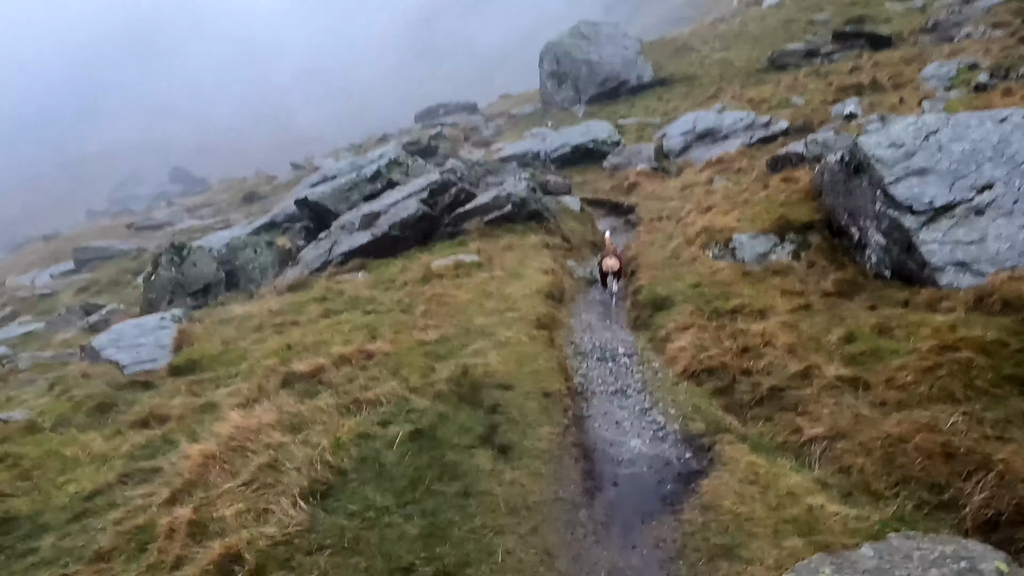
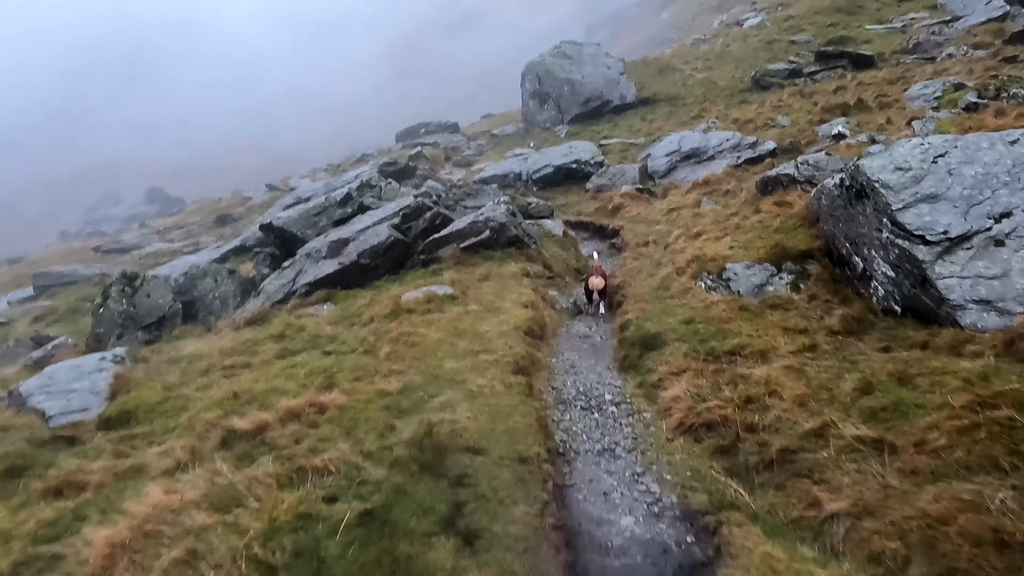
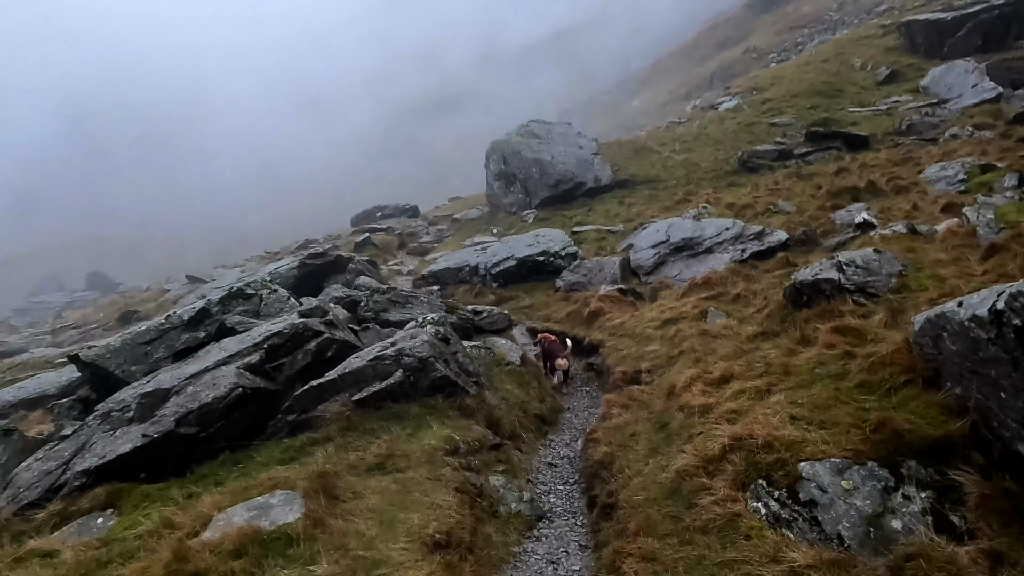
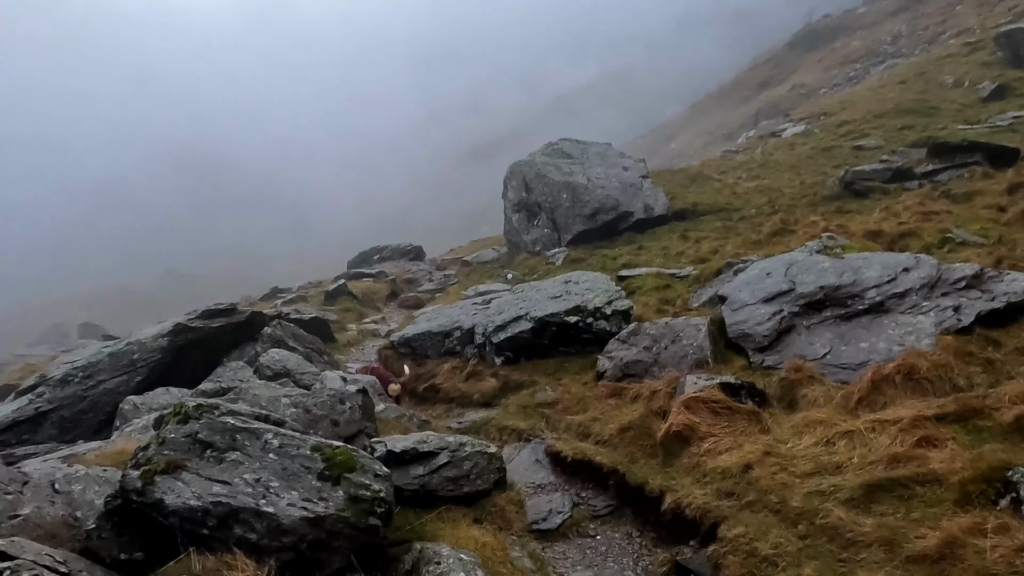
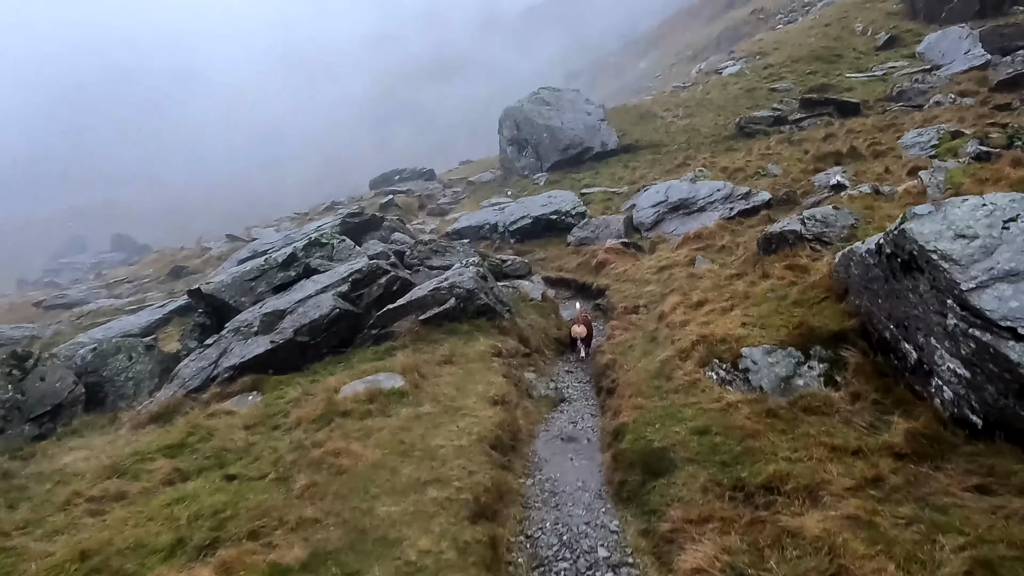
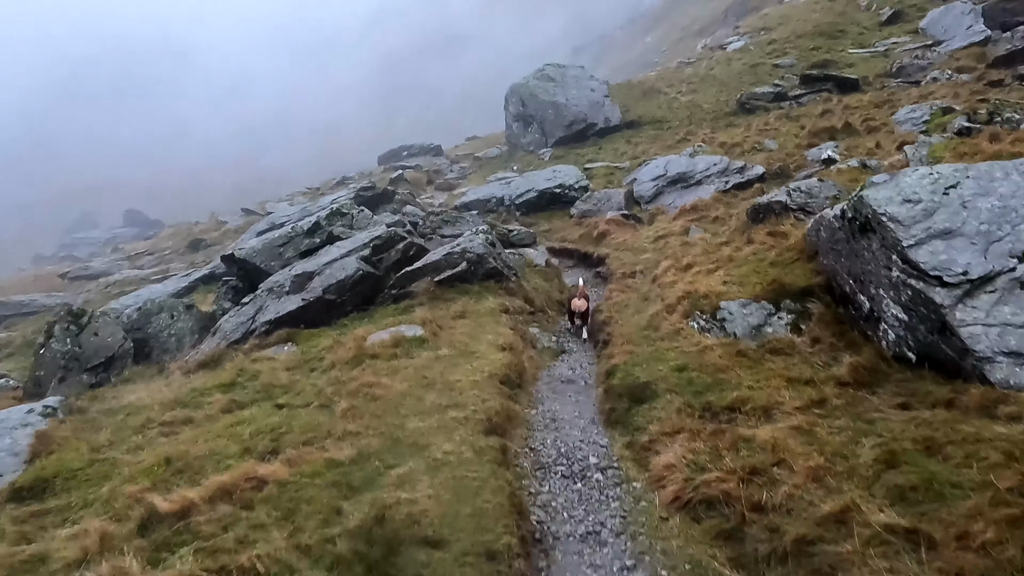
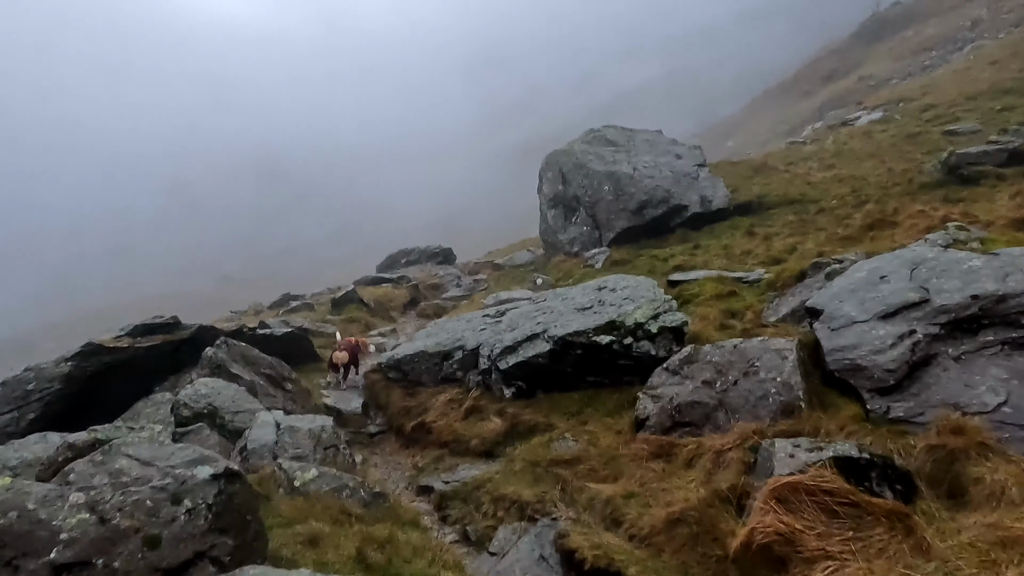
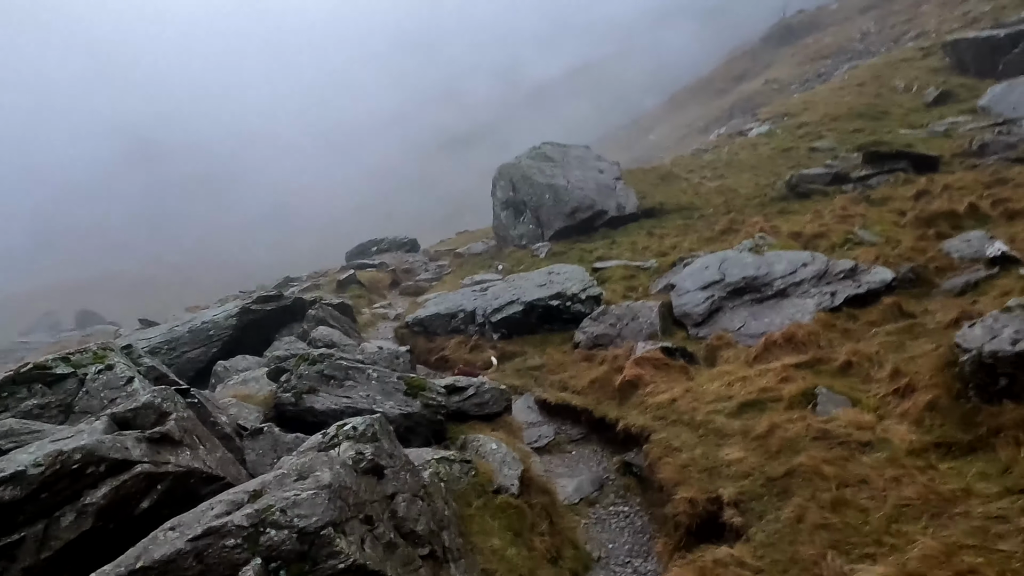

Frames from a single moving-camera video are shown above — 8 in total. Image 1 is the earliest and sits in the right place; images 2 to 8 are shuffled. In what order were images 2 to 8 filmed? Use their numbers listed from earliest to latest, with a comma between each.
2, 6, 5, 3, 8, 4, 7
